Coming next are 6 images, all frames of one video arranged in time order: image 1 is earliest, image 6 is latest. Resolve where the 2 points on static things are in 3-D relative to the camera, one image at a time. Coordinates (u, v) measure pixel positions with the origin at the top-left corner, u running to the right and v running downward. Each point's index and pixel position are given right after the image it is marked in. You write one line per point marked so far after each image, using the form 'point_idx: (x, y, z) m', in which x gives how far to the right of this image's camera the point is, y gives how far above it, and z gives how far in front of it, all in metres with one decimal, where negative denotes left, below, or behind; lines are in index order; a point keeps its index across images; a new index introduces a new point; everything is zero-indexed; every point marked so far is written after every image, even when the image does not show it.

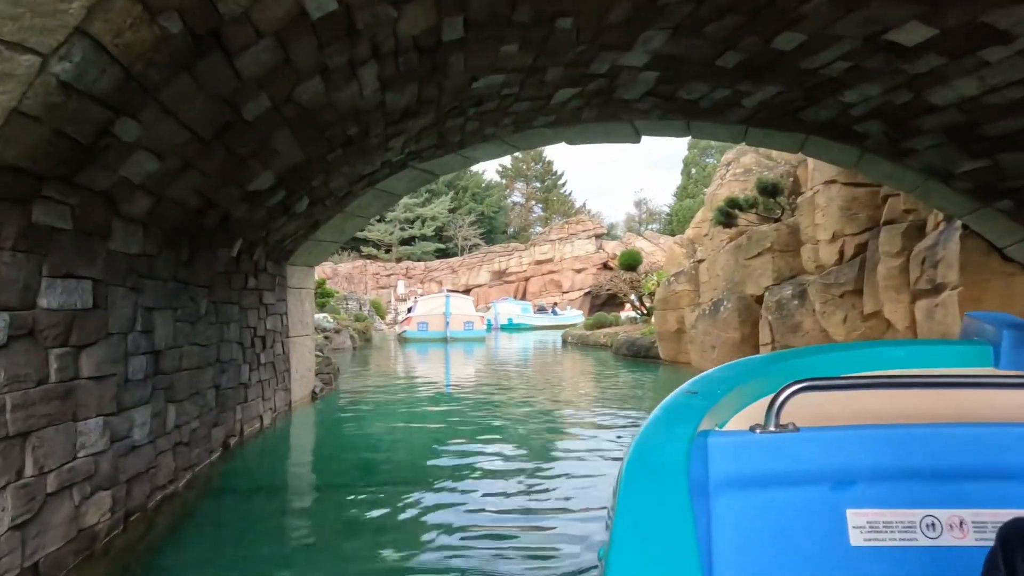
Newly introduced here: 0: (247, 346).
0: (-2.3, -0.5, +5.7) m
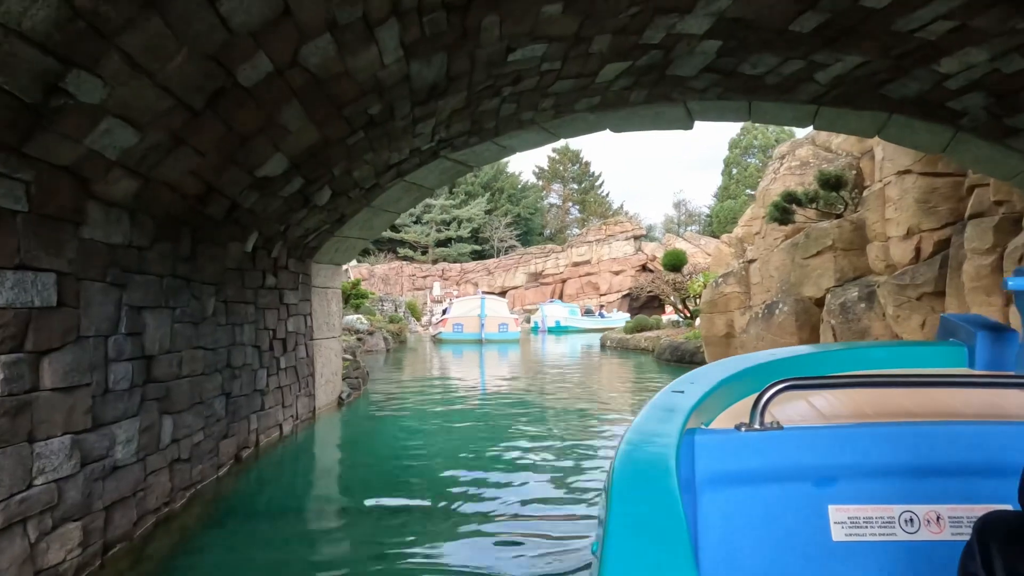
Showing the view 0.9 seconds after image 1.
0: (-2.0, -0.5, +5.2) m
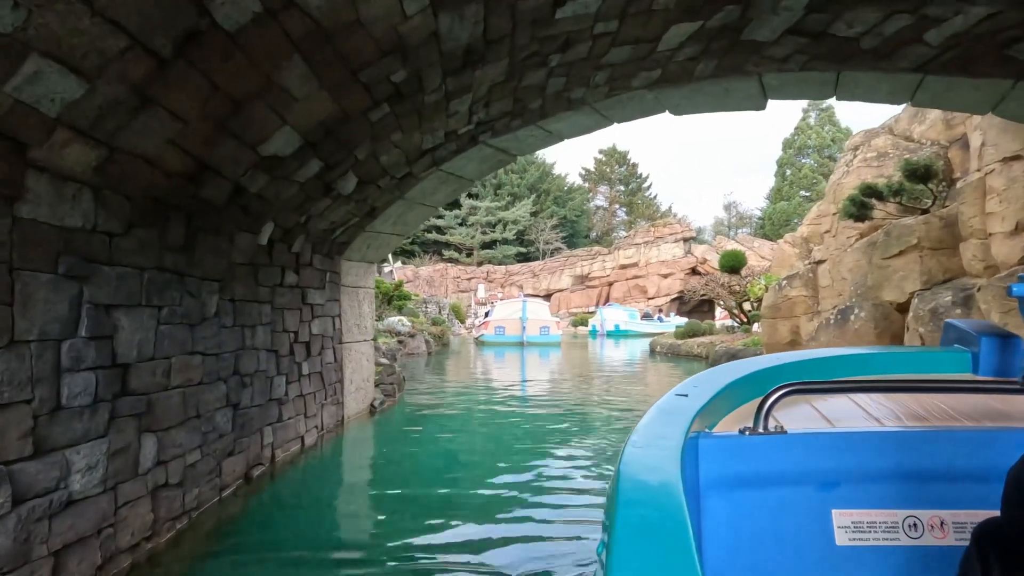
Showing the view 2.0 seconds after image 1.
0: (-1.6, -0.5, +4.7) m
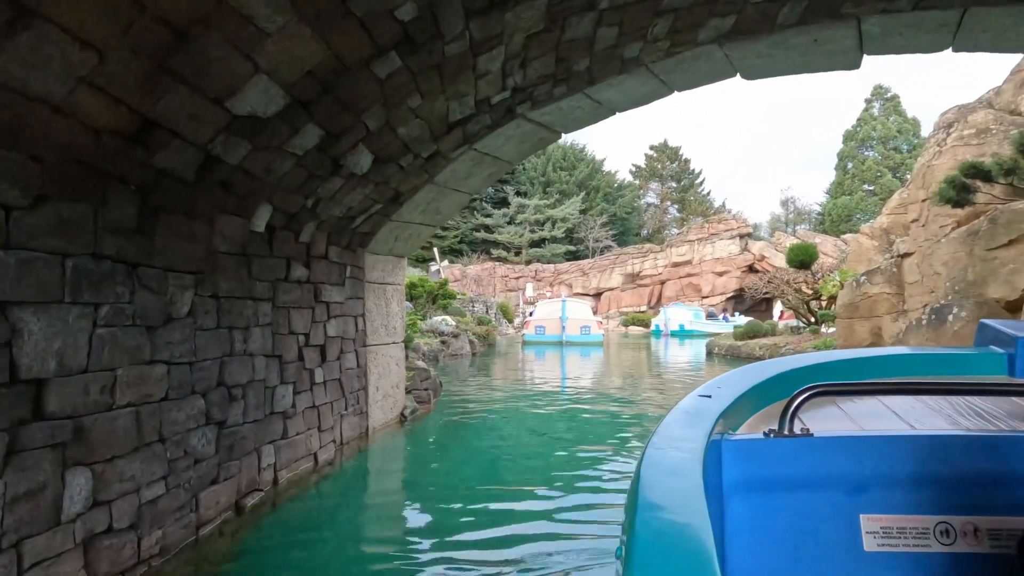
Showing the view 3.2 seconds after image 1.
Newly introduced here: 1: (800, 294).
0: (-1.4, -0.4, +4.1) m
1: (+6.0, -0.1, +13.7) m
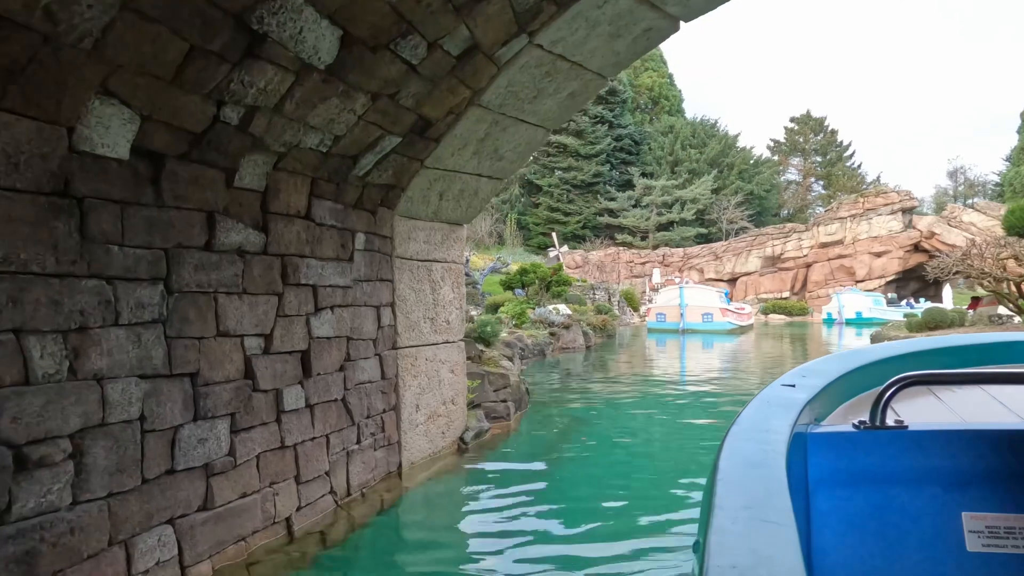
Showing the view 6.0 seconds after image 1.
0: (-1.1, -0.3, +2.5) m
1: (+7.9, +0.2, +10.5) m
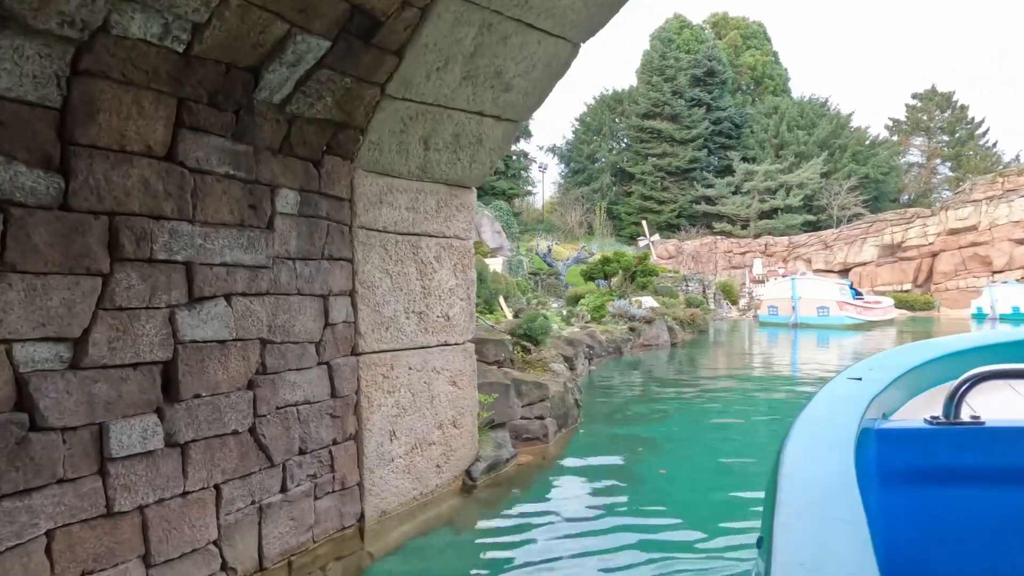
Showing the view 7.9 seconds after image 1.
0: (-1.3, -0.3, +1.5) m
1: (+8.8, +0.4, +8.1) m
